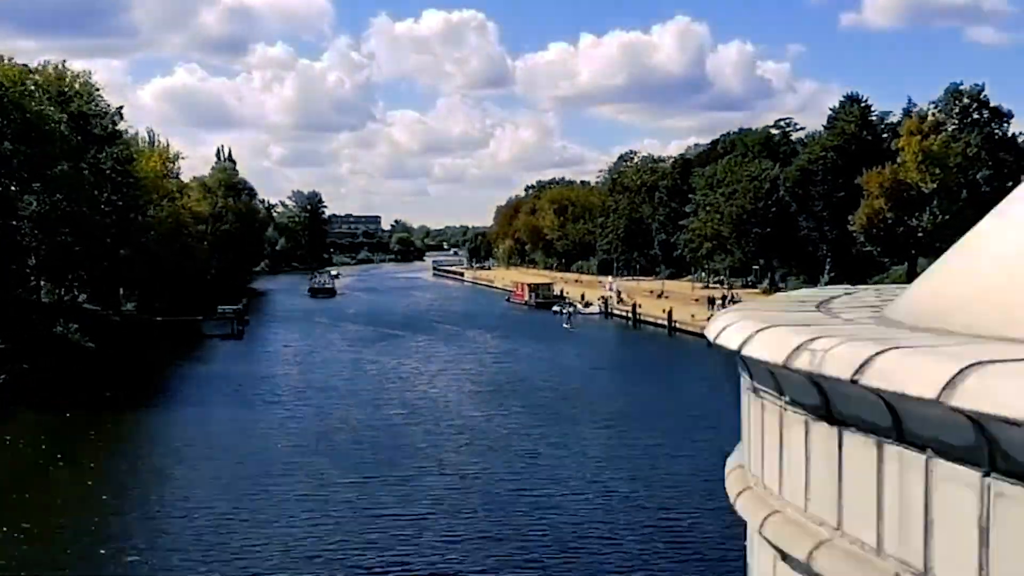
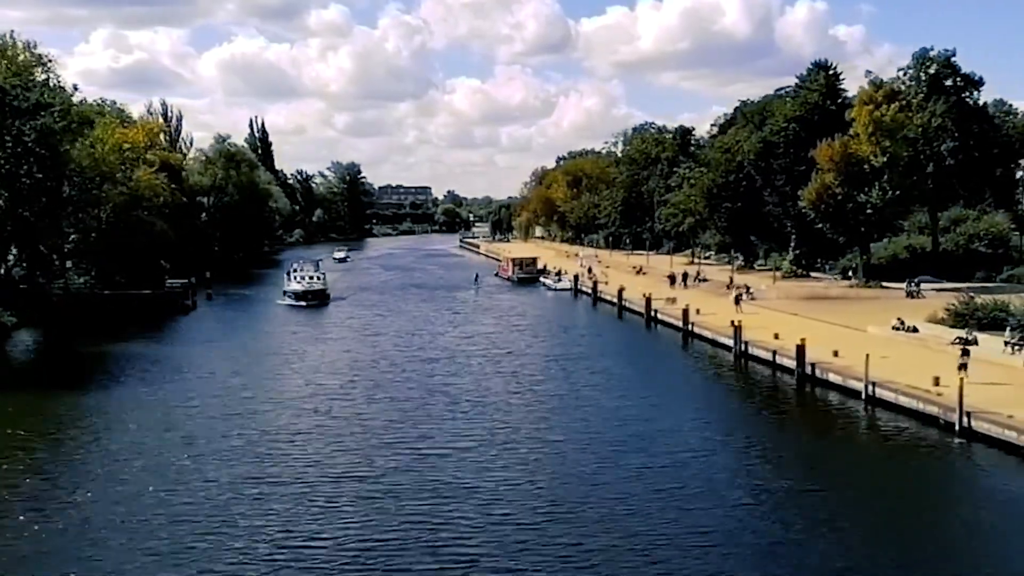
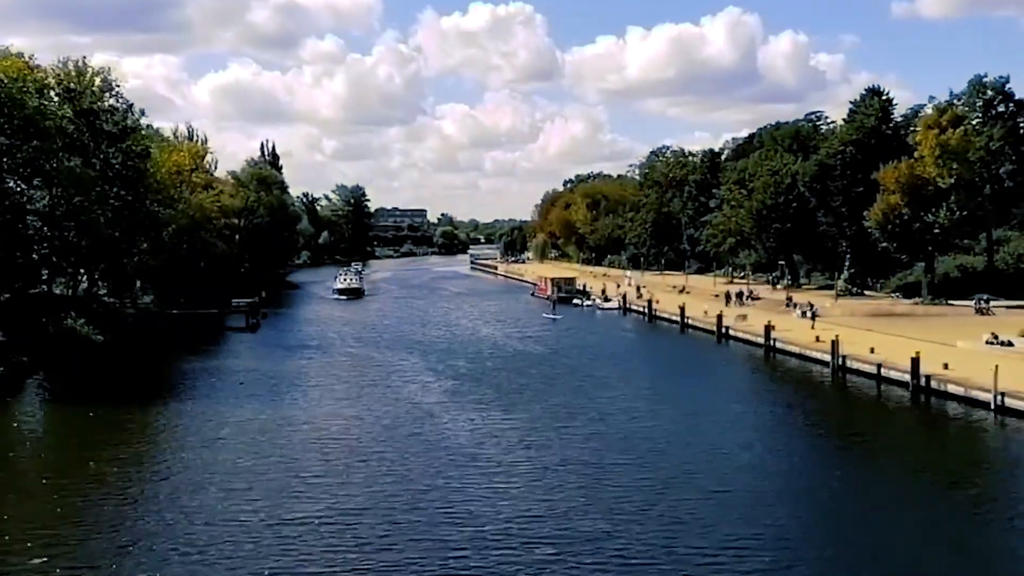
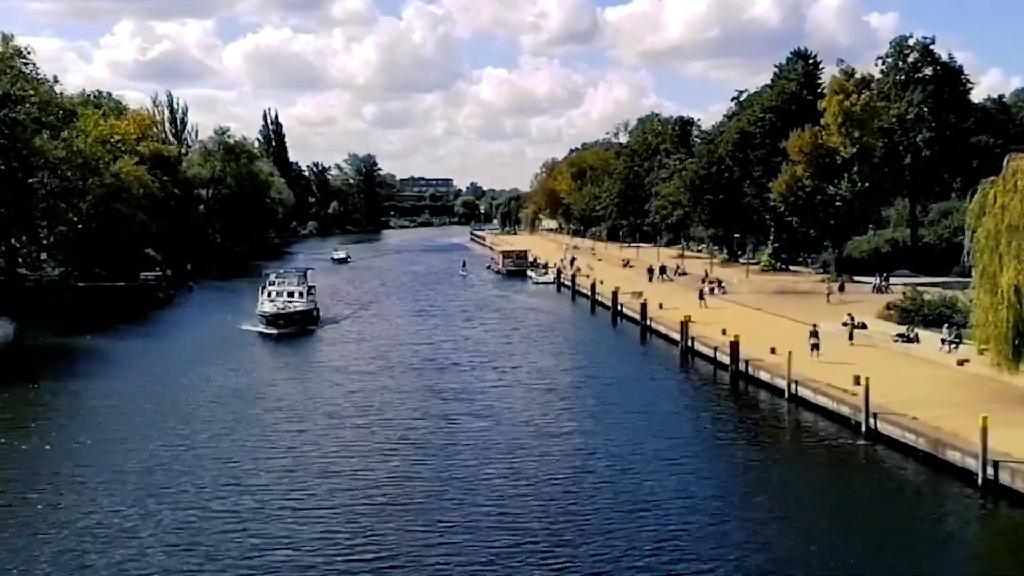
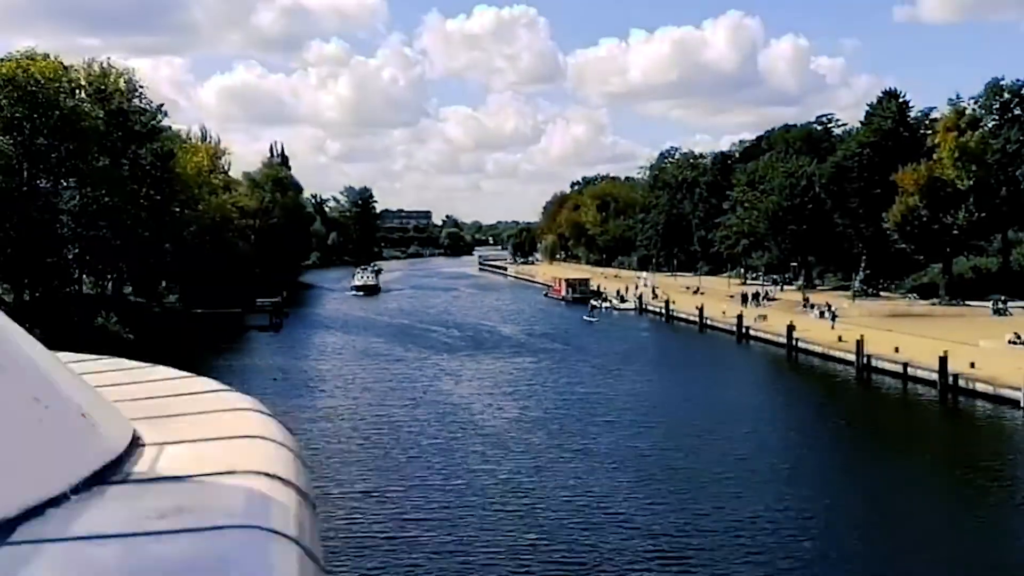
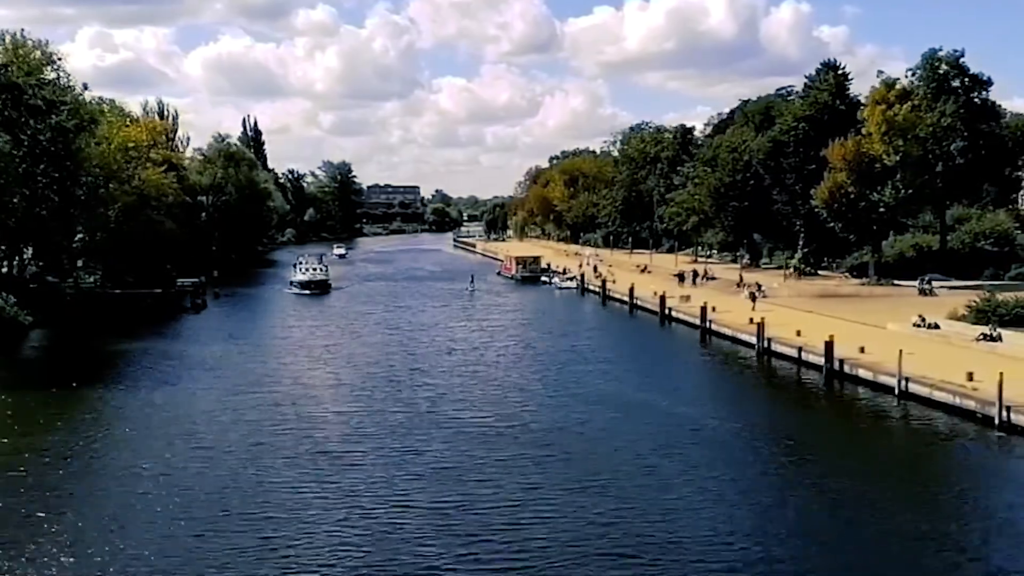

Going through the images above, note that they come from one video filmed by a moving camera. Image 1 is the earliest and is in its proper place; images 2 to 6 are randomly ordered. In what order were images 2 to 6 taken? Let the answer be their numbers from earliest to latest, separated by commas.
5, 3, 6, 2, 4
